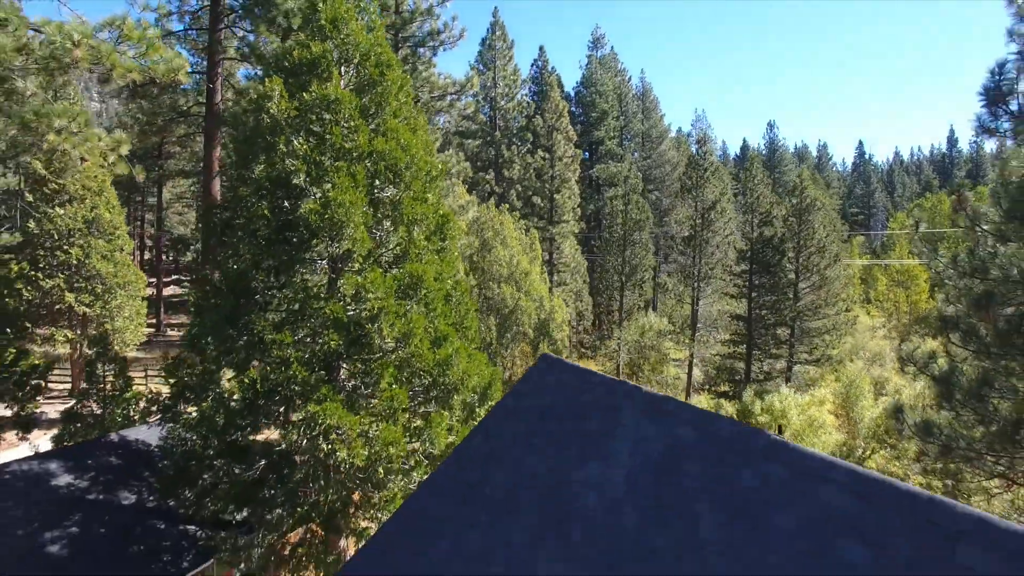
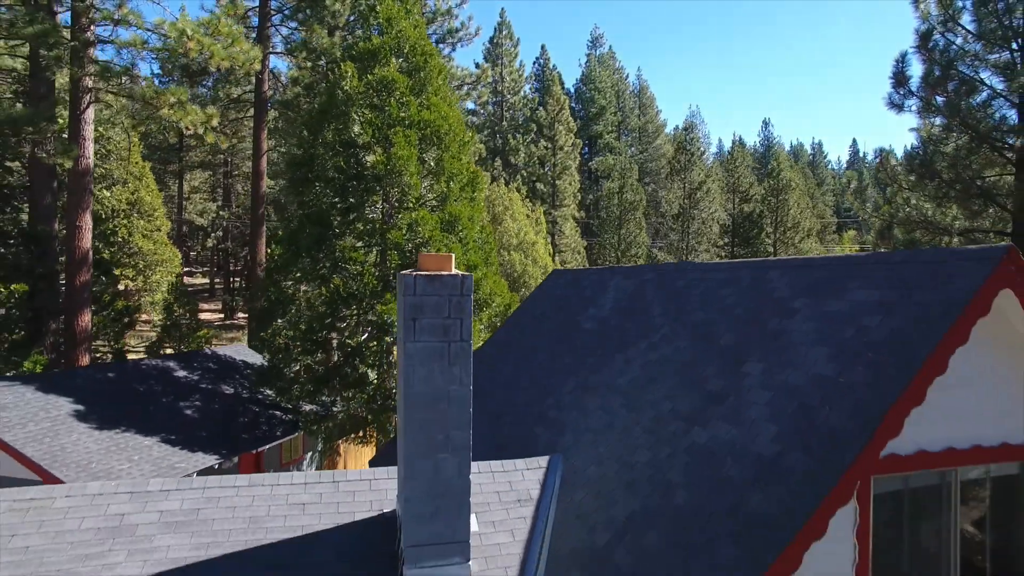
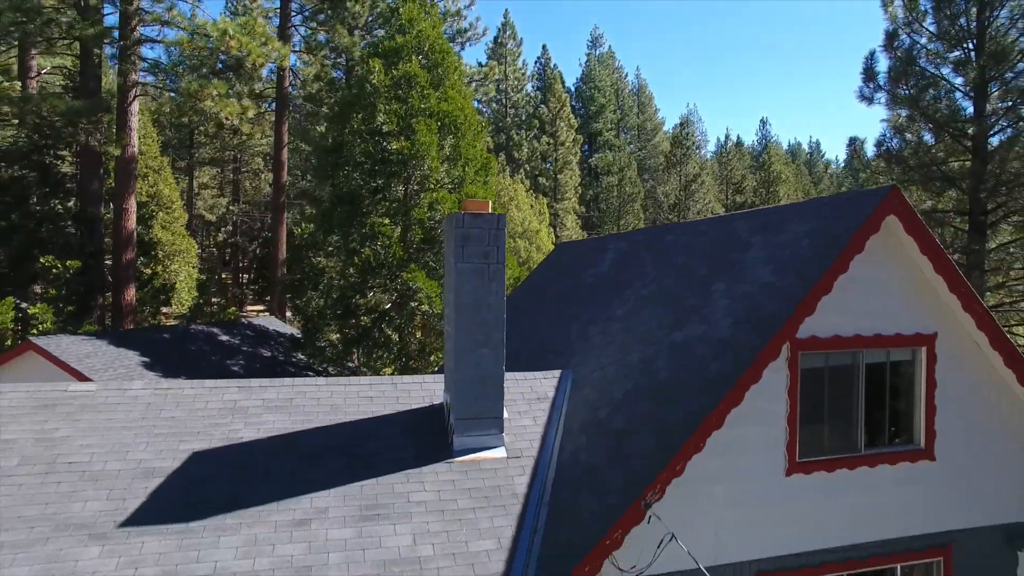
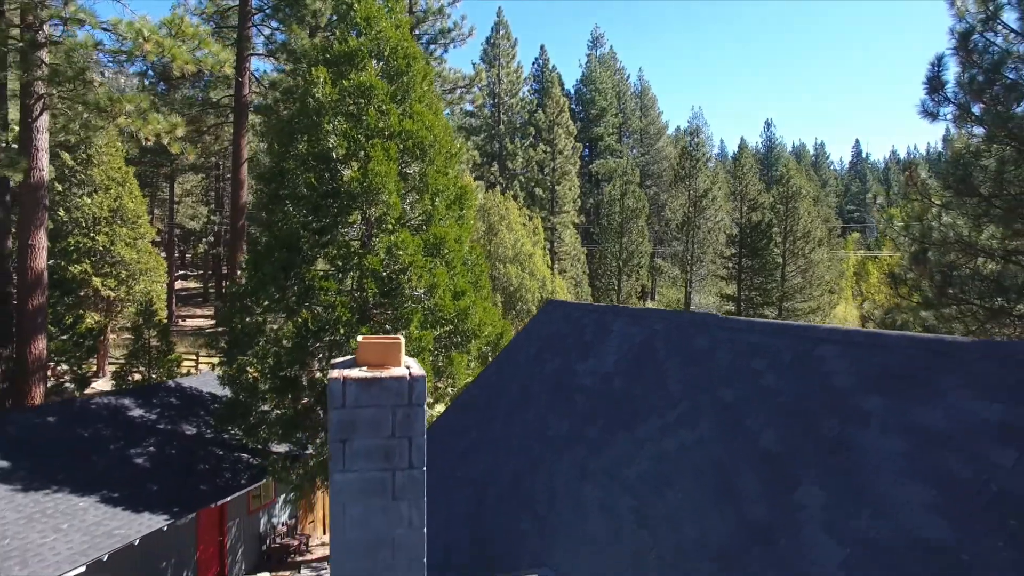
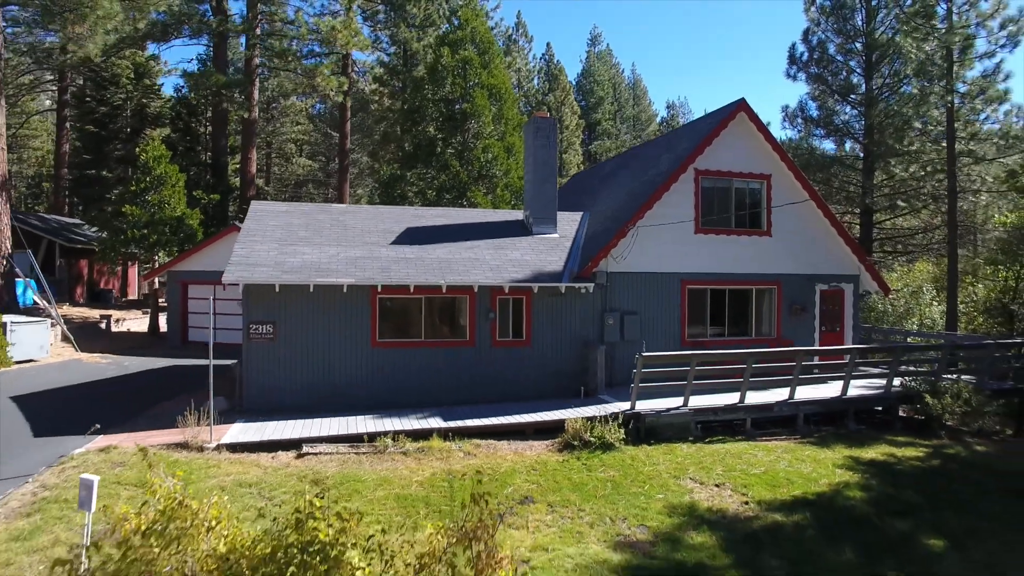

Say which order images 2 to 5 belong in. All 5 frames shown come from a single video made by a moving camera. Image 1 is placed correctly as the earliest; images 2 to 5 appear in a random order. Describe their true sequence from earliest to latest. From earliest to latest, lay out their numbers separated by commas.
4, 2, 3, 5
